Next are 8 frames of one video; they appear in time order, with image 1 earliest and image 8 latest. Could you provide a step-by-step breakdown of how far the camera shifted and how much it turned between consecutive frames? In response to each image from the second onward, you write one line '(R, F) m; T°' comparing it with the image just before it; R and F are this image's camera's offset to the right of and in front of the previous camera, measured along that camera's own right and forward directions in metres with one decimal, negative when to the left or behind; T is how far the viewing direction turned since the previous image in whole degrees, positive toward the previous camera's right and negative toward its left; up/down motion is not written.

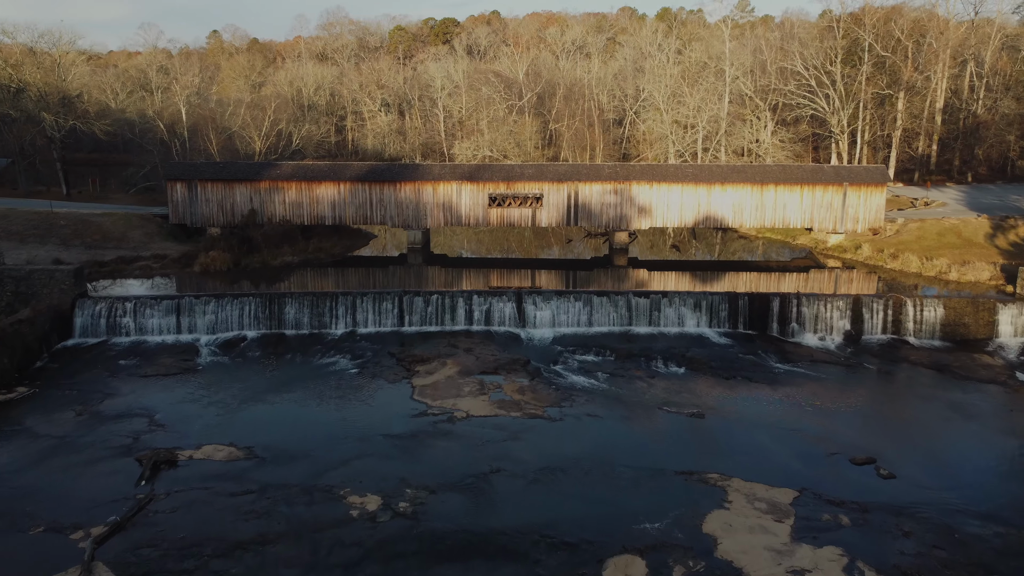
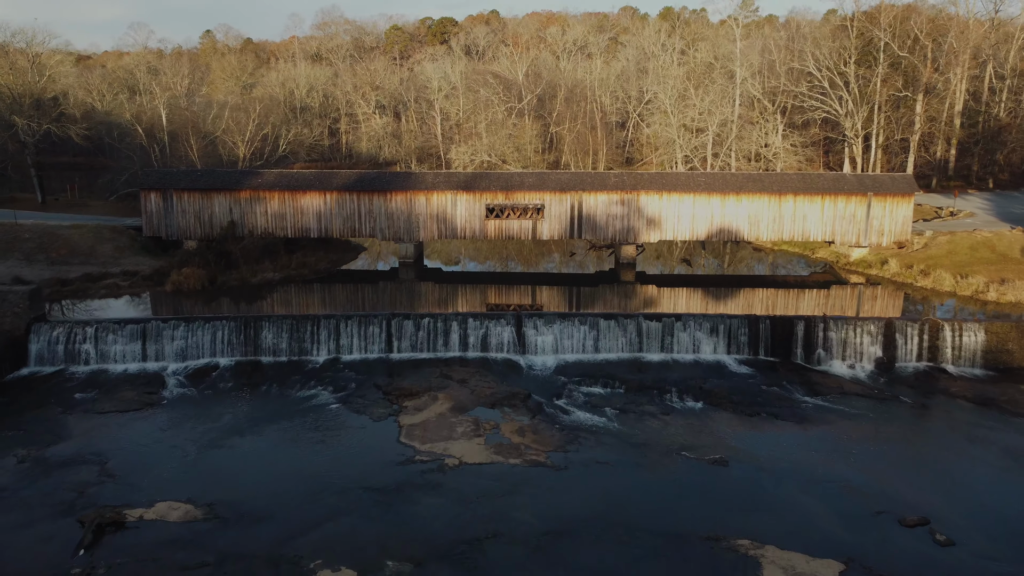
(0.0, +1.7) m; 0°
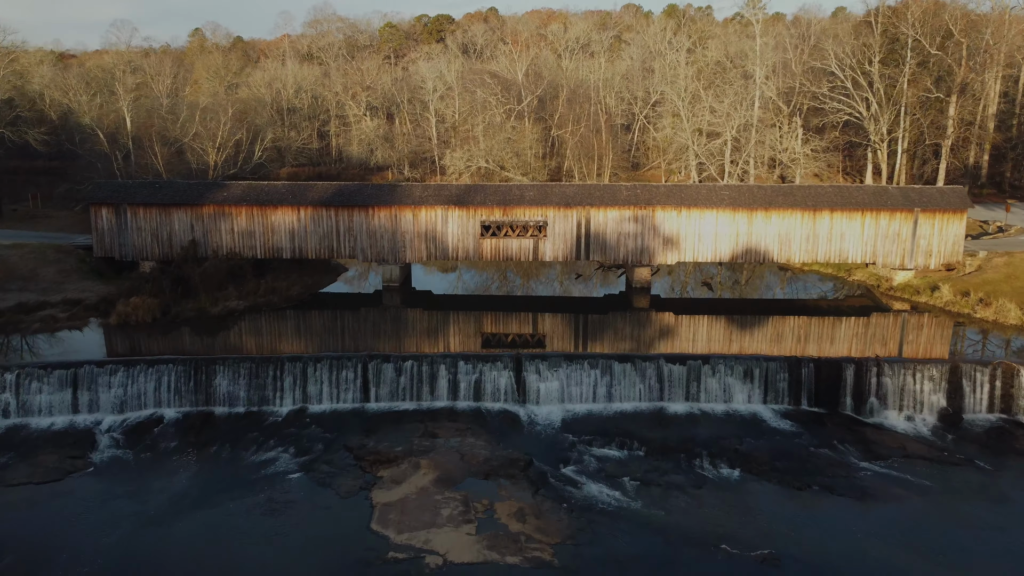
(0.0, +2.7) m; 0°
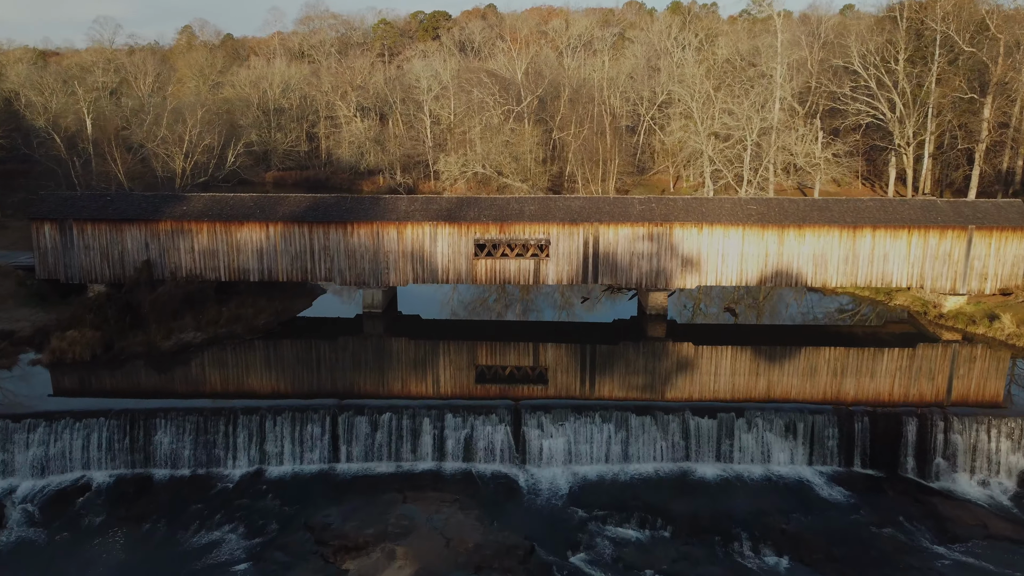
(0.0, +2.5) m; 0°
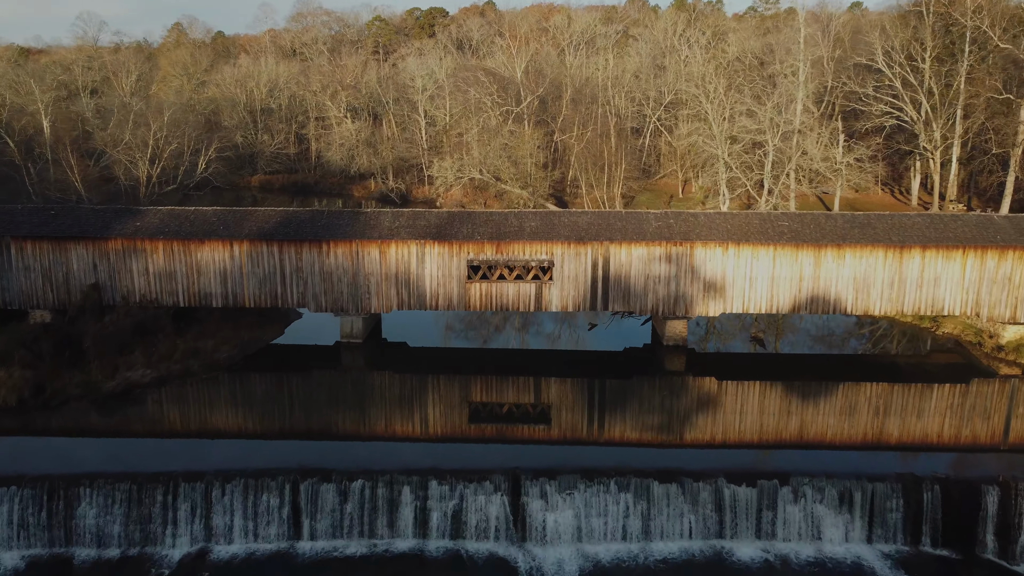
(0.0, +2.2) m; 0°
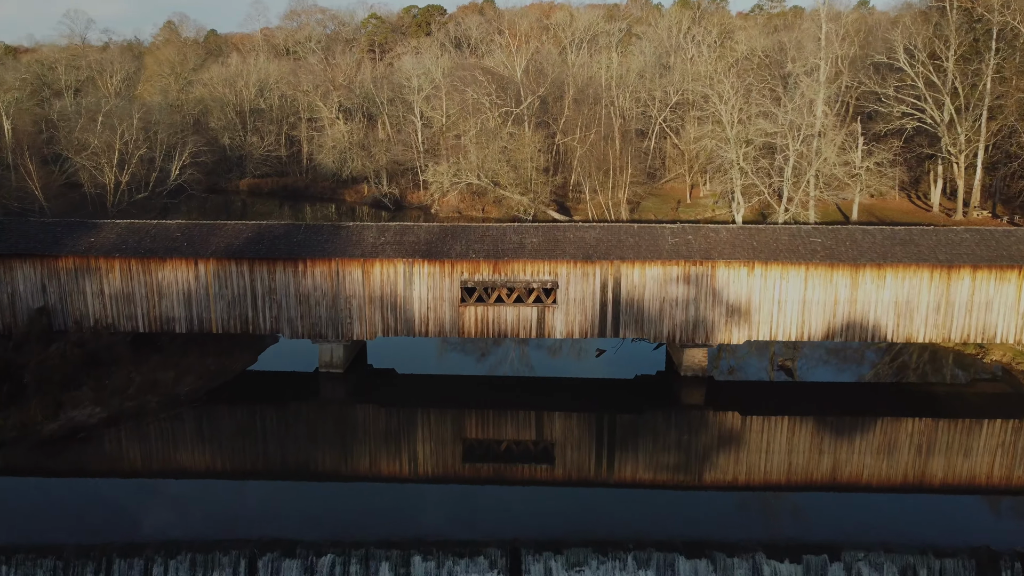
(0.0, +1.7) m; 0°
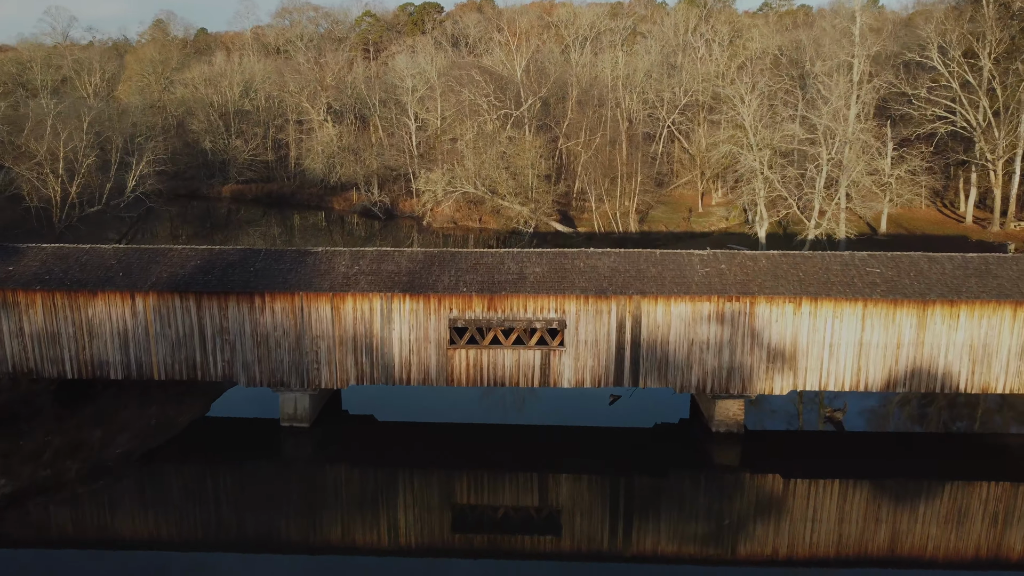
(0.0, +2.3) m; 0°
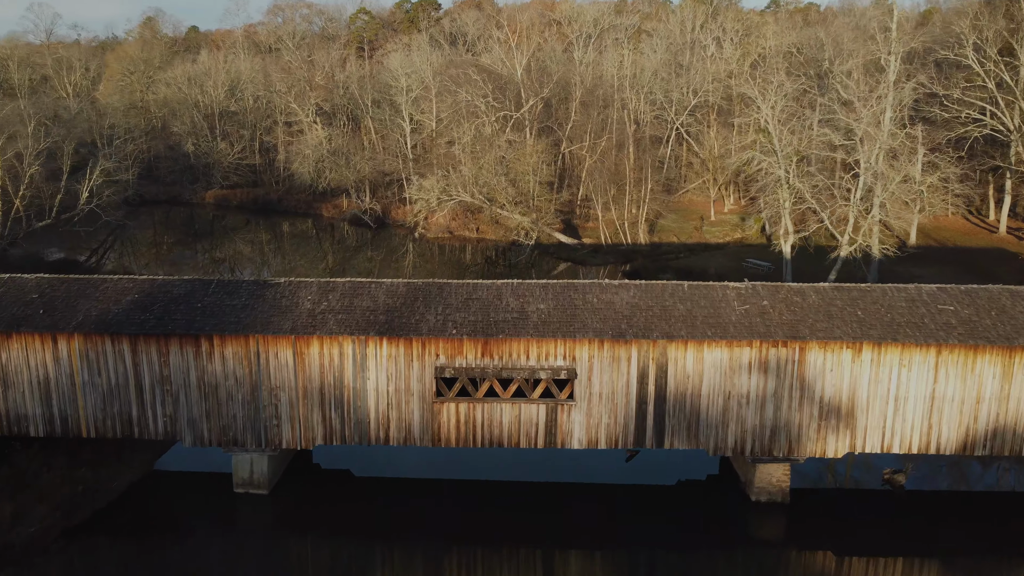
(0.0, +2.0) m; 0°
